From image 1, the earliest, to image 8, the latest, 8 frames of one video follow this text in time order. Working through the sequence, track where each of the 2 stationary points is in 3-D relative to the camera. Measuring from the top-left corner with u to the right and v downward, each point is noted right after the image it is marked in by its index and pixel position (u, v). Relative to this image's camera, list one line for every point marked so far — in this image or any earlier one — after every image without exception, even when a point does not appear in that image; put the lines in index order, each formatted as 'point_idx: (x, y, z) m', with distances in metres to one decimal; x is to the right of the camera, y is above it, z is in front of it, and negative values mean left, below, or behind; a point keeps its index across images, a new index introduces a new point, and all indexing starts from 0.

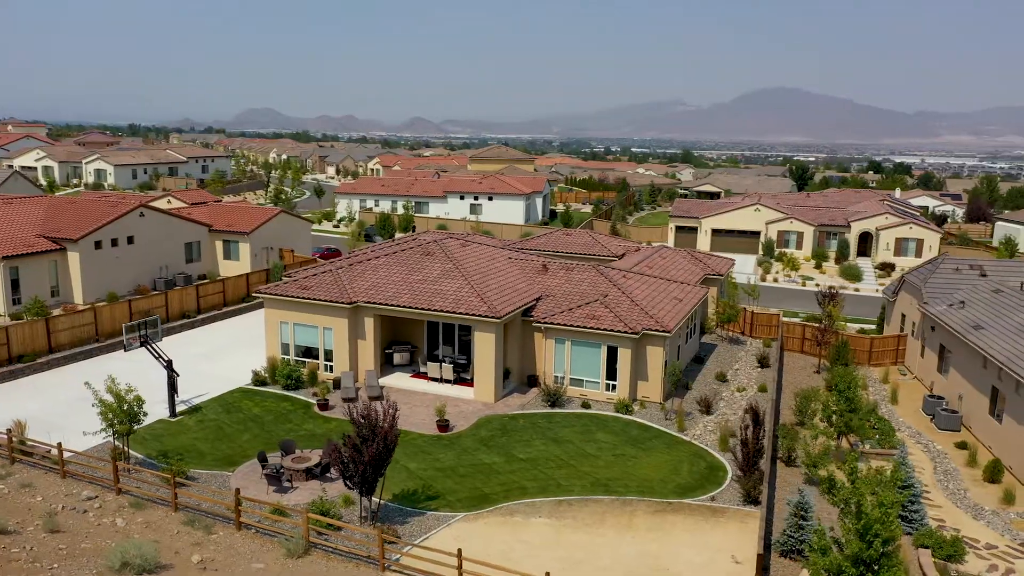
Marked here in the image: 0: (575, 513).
0: (+1.5, -4.9, +17.9) m
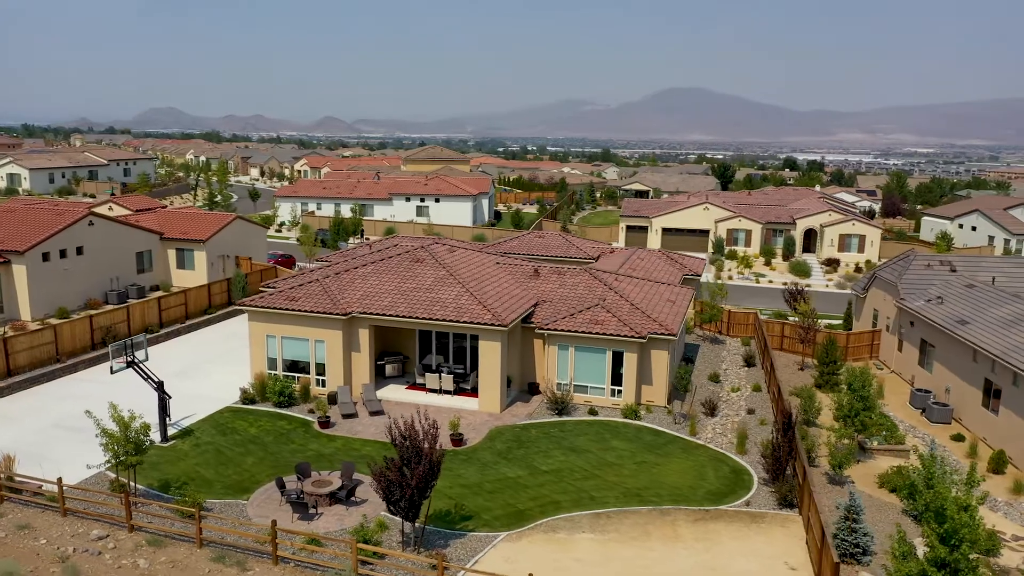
0: (+2.3, -5.1, +17.4) m
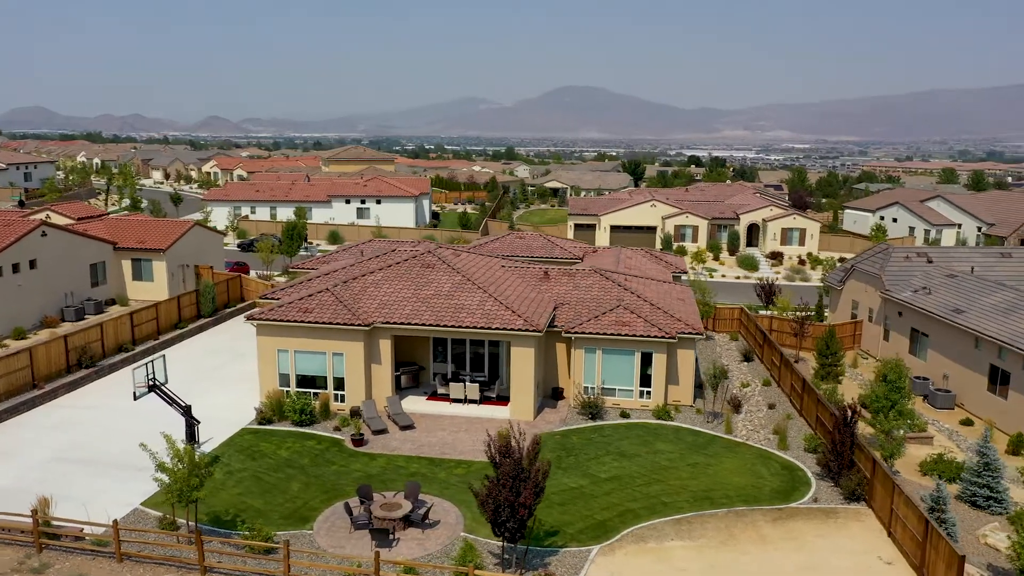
0: (+4.0, -5.1, +17.2) m
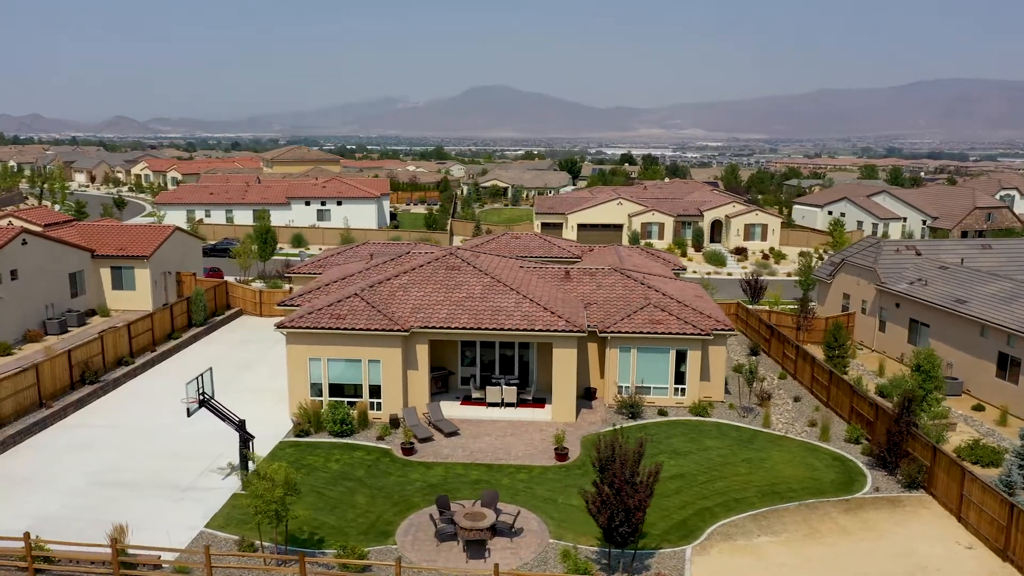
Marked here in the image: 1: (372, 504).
0: (+5.8, -5.0, +17.4) m
1: (-3.1, -4.7, +17.8) m
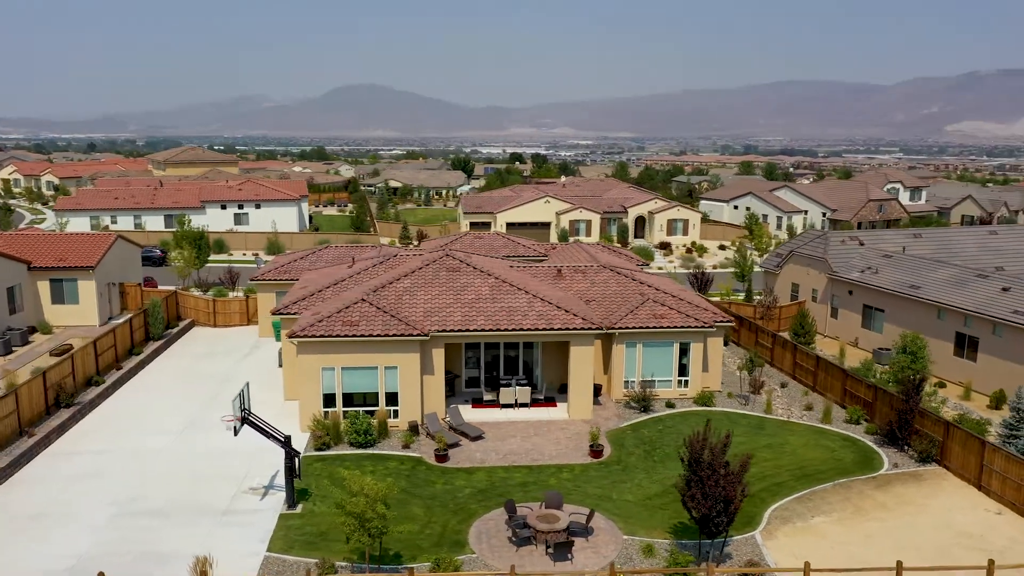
0: (+7.1, -4.8, +18.2) m
1: (-1.7, -4.8, +17.3) m
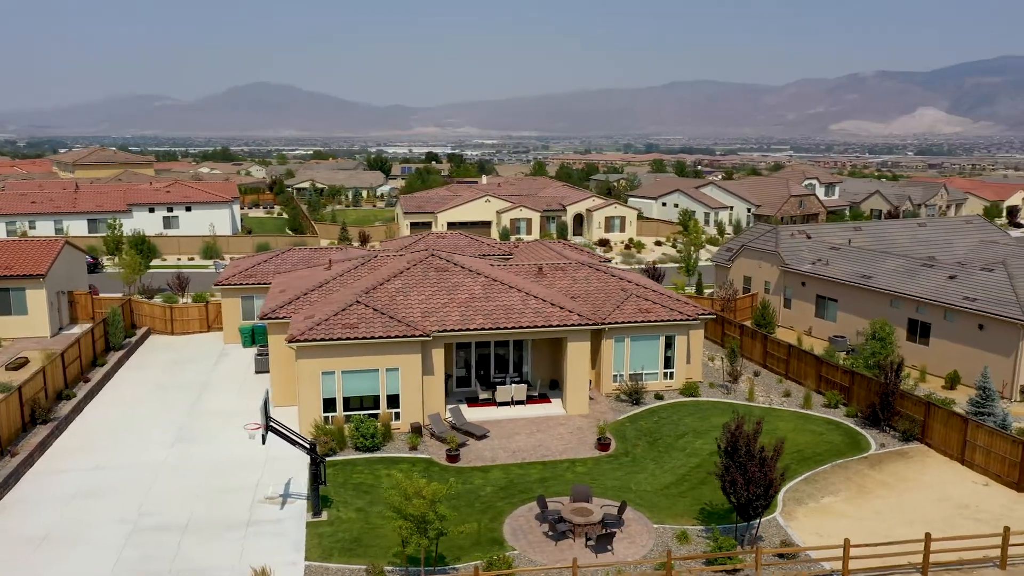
0: (+7.6, -4.6, +19.1) m
1: (-1.1, -4.8, +17.3) m
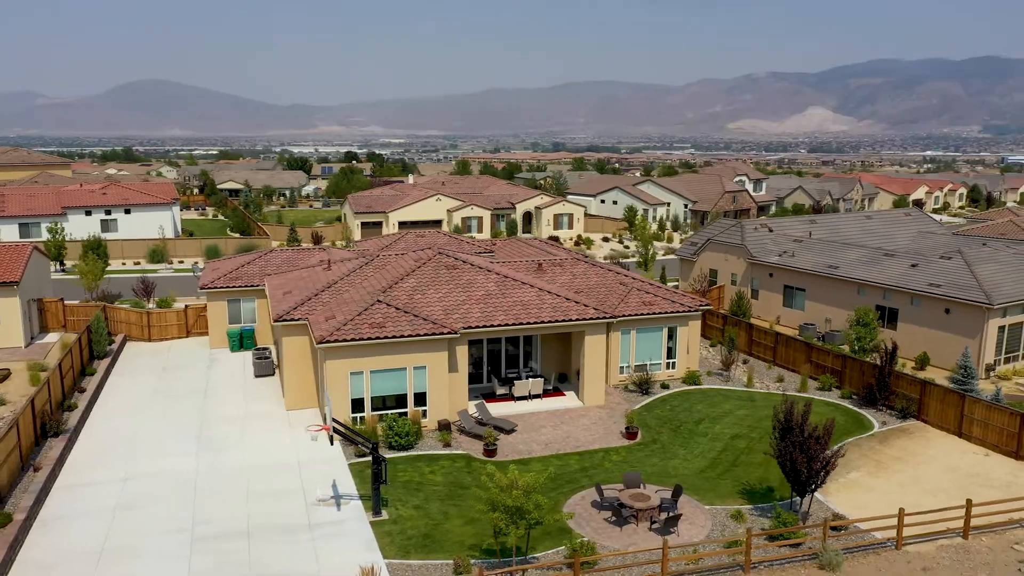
0: (+8.5, -4.3, +20.4) m
1: (+0.1, -4.7, +17.5) m
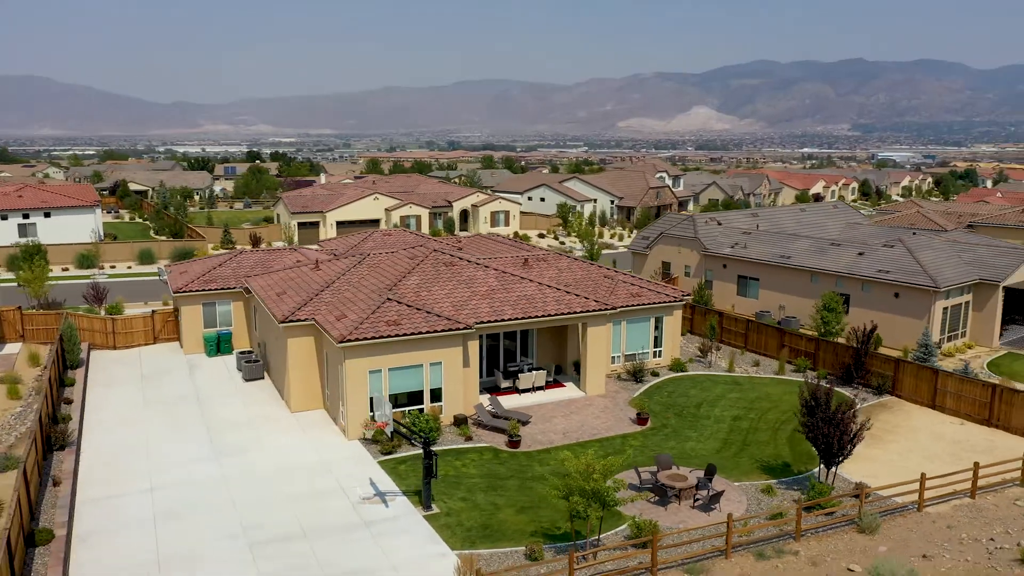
0: (+9.0, -4.0, +21.9) m
1: (+1.1, -4.5, +18.0) m
